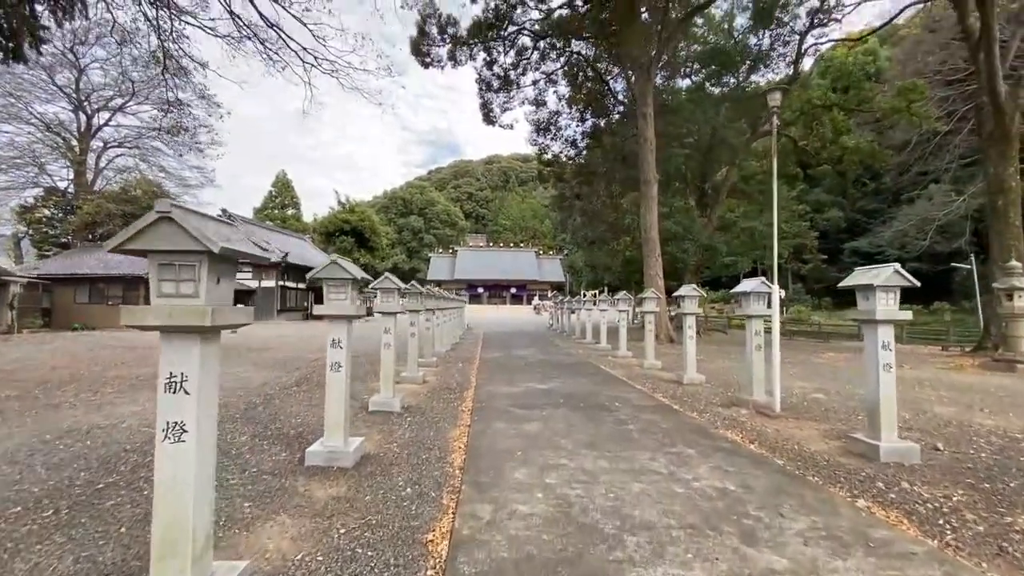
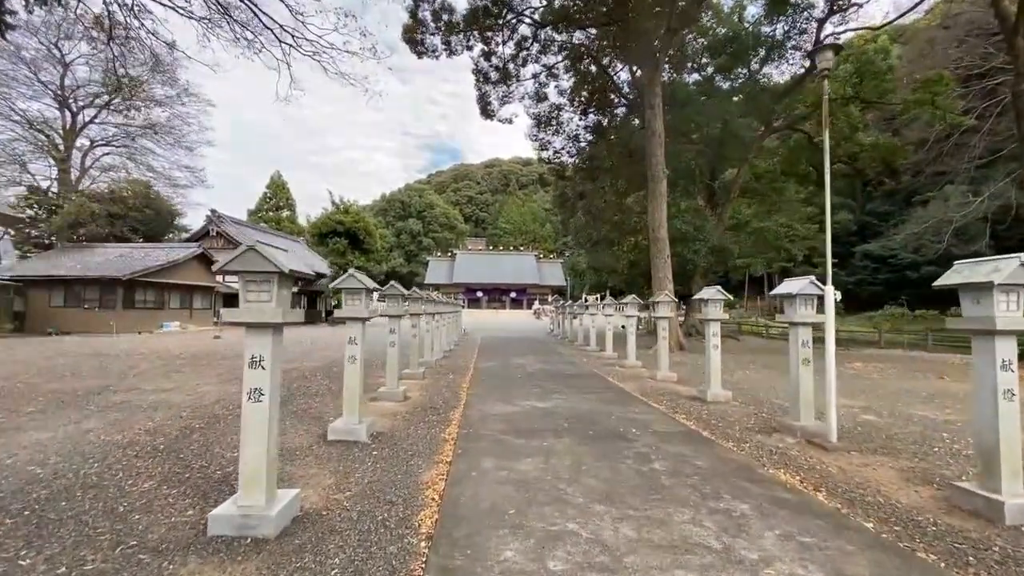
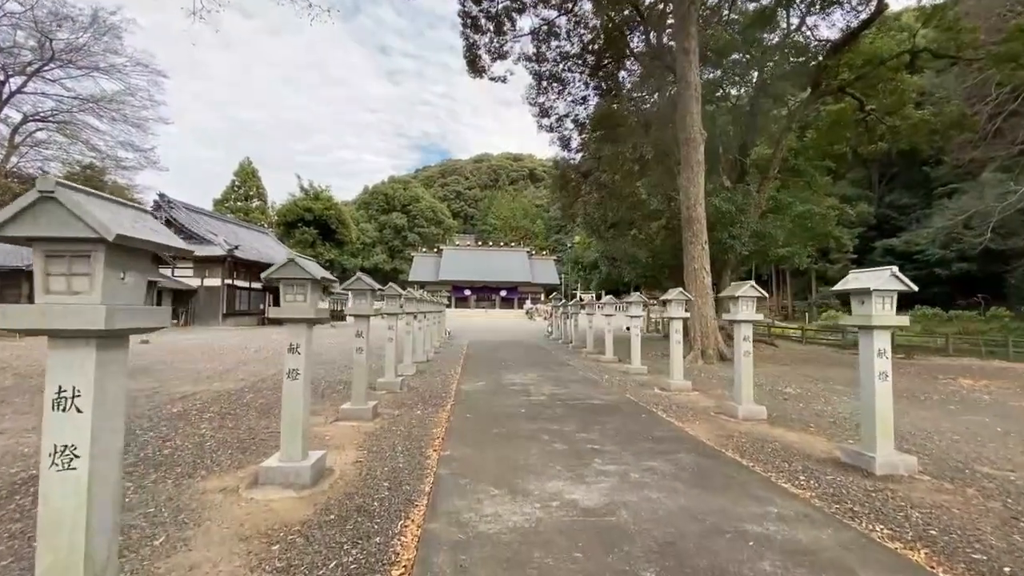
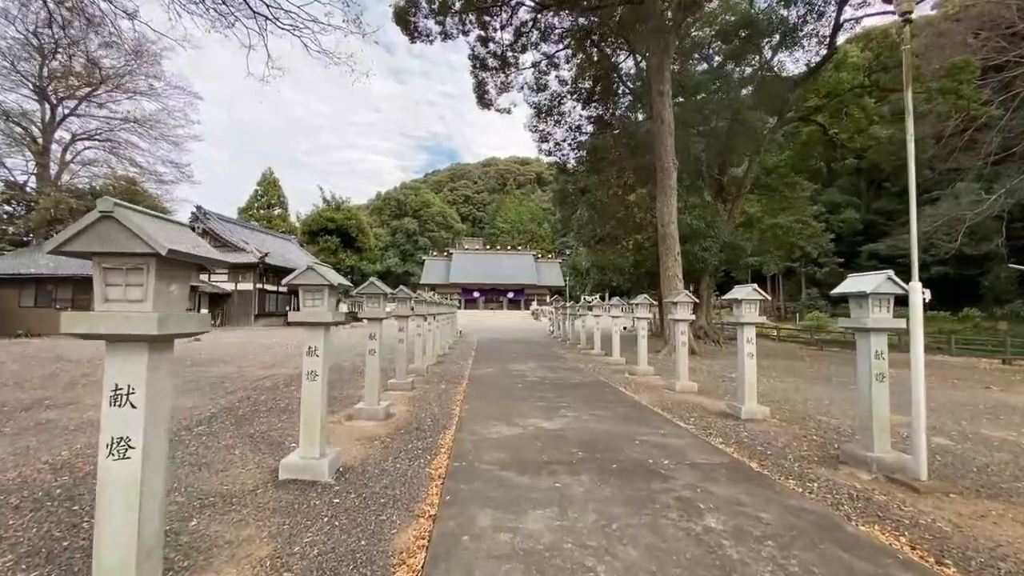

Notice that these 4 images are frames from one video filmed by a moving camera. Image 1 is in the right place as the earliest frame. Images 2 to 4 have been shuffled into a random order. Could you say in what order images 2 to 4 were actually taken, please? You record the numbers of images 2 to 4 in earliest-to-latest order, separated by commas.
2, 4, 3
